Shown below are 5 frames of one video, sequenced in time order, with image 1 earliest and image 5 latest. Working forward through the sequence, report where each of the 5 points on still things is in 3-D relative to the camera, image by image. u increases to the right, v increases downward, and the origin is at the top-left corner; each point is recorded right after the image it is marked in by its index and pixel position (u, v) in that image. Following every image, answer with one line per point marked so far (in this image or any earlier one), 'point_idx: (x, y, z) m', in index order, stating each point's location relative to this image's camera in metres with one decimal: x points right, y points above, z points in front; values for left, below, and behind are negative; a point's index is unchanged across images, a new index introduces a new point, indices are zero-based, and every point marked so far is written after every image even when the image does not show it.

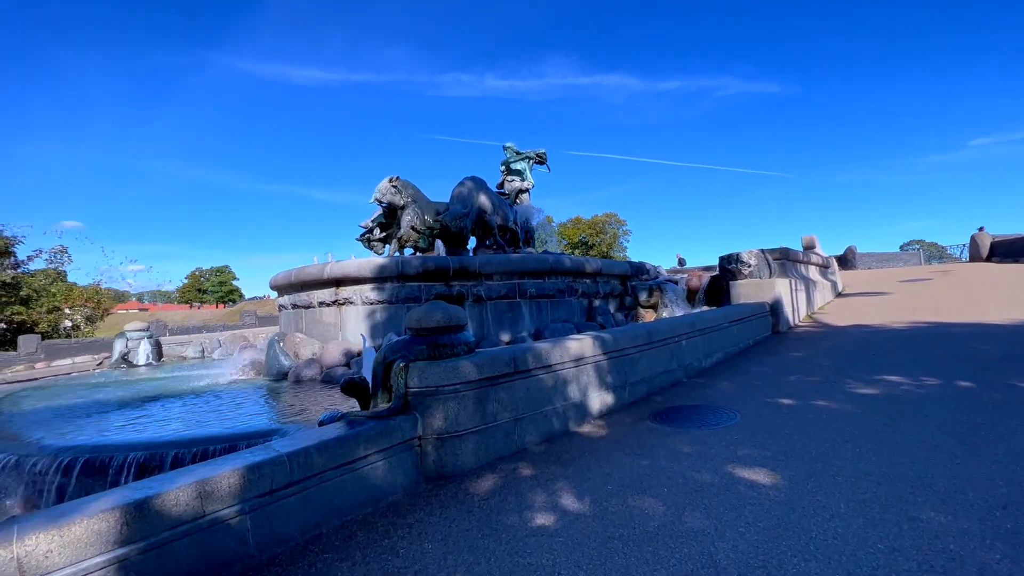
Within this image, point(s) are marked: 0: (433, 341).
0: (-0.6, -0.4, +3.9) m
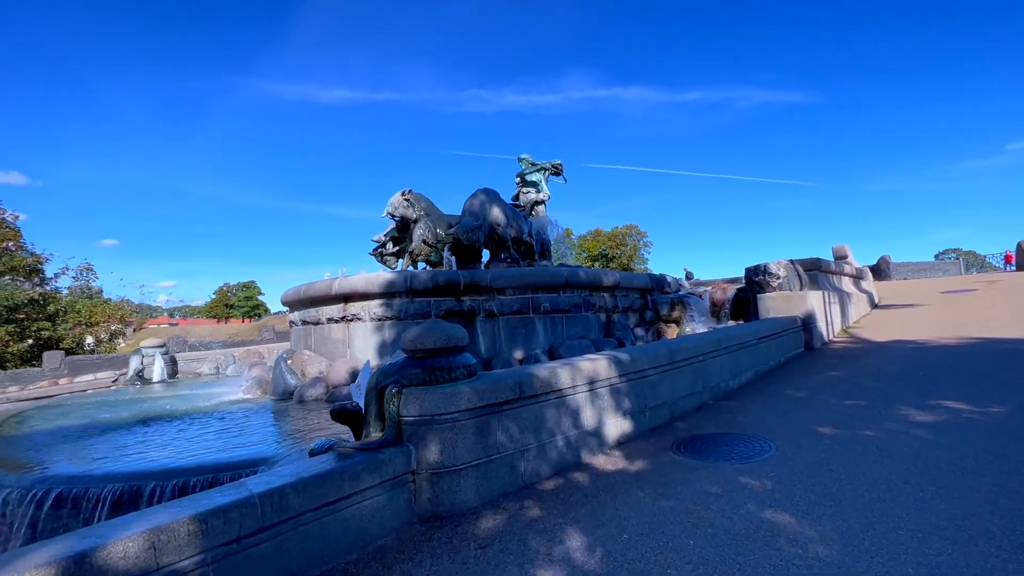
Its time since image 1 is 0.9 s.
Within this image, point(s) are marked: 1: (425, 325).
0: (-0.5, -0.5, +3.5) m
1: (-0.6, -0.2, +3.7) m
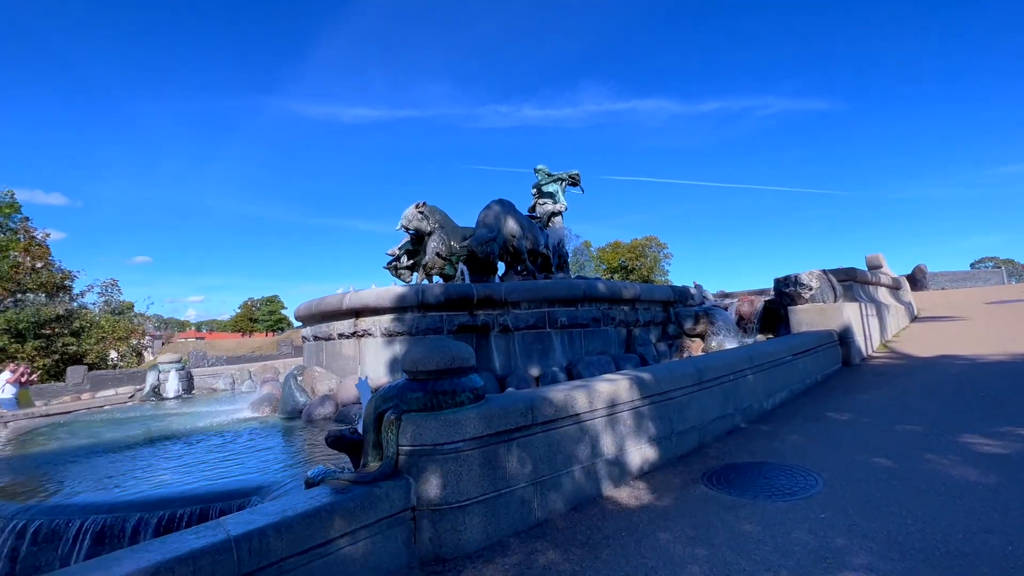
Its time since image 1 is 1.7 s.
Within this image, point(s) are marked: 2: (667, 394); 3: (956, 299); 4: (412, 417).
0: (-0.5, -0.6, +3.2) m
1: (-0.5, -0.3, +3.3) m
2: (+1.2, -0.8, +4.2) m
3: (+11.4, -0.3, +14.0) m
4: (-0.6, -0.7, +3.1) m
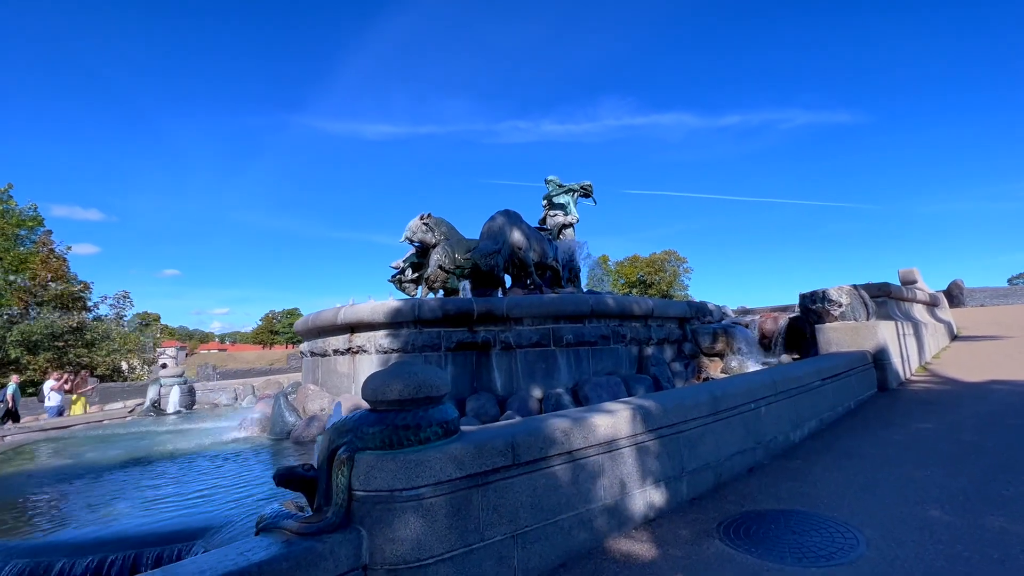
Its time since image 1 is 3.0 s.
0: (-0.6, -0.7, +2.7) m
1: (-0.6, -0.4, +2.9) m
2: (+1.1, -0.9, +3.6) m
3: (+11.6, -0.7, +13.1) m
4: (-0.7, -0.8, +2.6) m
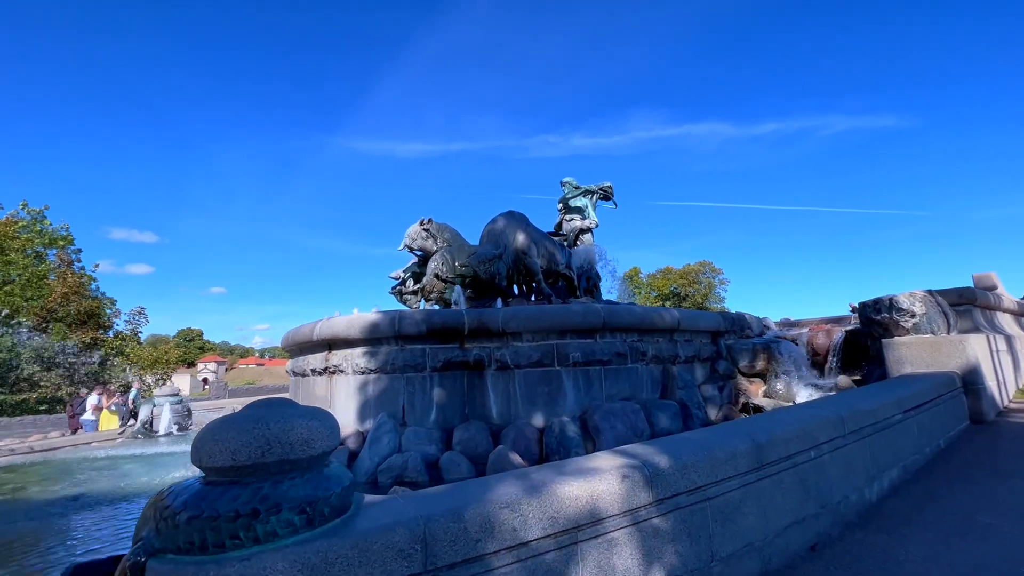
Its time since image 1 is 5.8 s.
0: (-0.9, -0.6, +1.6) m
1: (-0.9, -0.4, +1.8) m
2: (+0.8, -0.9, +2.5) m
3: (+11.9, -0.8, +11.3) m
4: (-1.0, -0.8, +1.6) m
